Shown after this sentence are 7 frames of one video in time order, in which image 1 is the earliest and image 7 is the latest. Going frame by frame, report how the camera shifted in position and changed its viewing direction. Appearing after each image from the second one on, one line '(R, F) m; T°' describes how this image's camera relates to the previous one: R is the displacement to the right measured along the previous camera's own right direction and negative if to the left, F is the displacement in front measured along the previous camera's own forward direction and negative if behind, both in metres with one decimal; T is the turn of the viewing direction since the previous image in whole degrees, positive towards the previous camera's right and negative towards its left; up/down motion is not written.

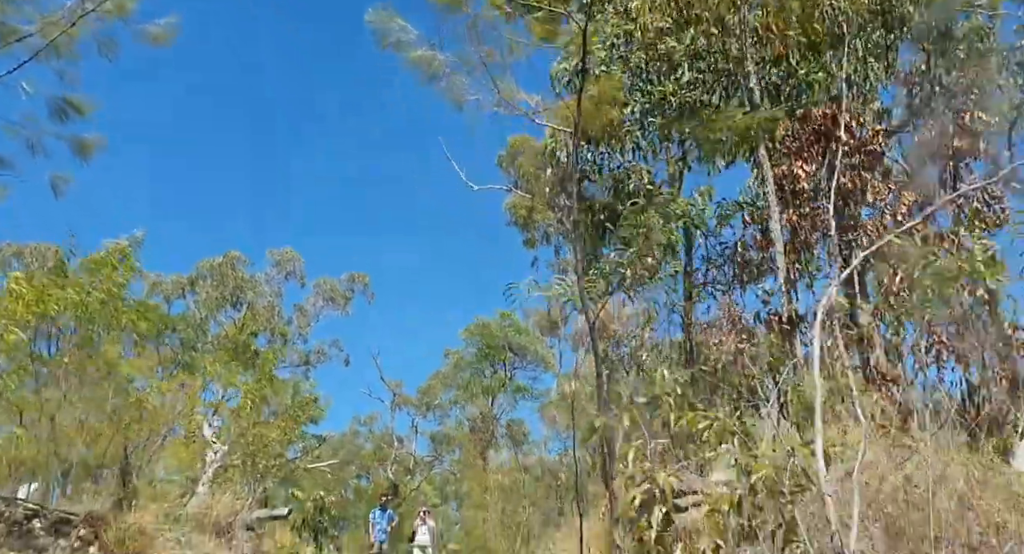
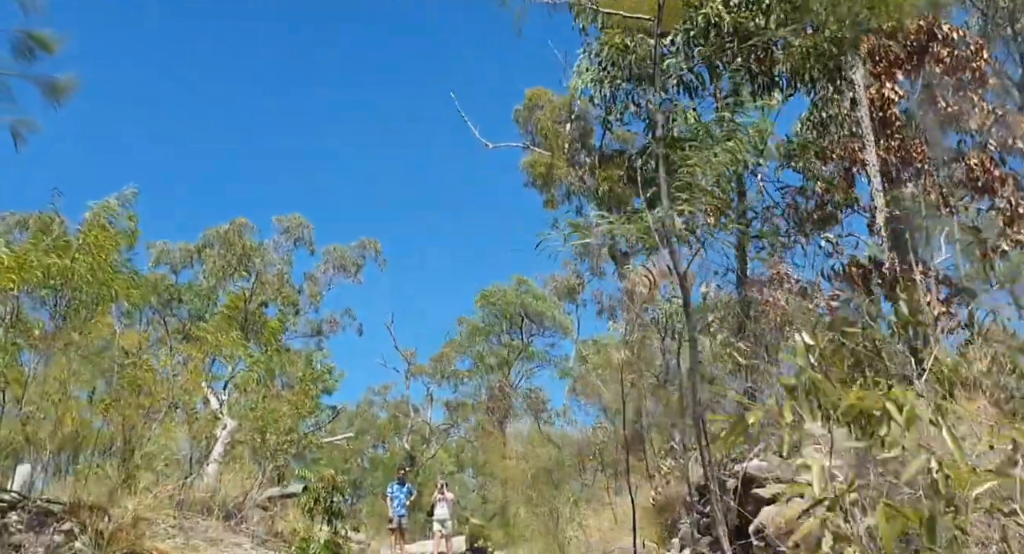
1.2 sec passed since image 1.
(-0.2, +0.9) m; -1°
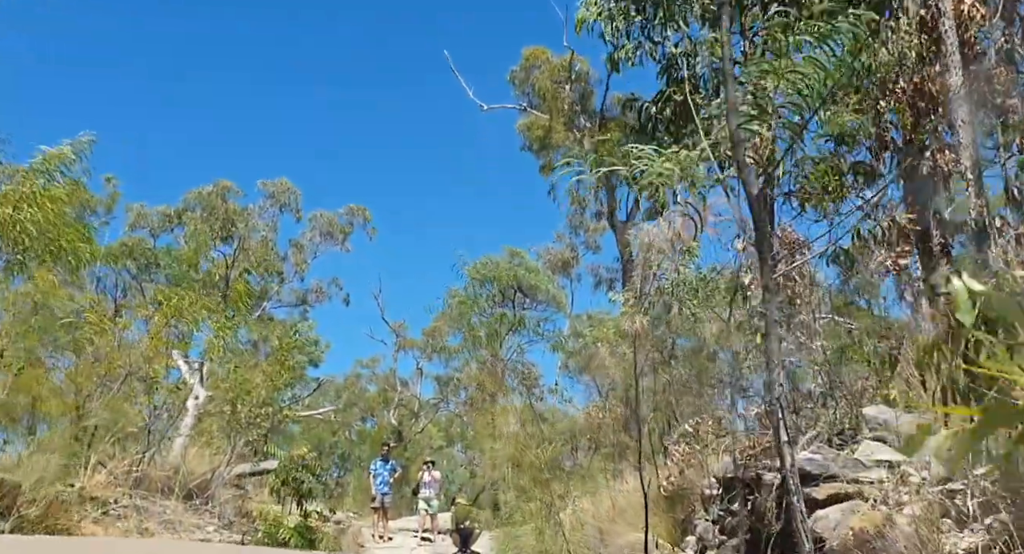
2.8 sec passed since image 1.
(0.0, +1.0) m; 0°
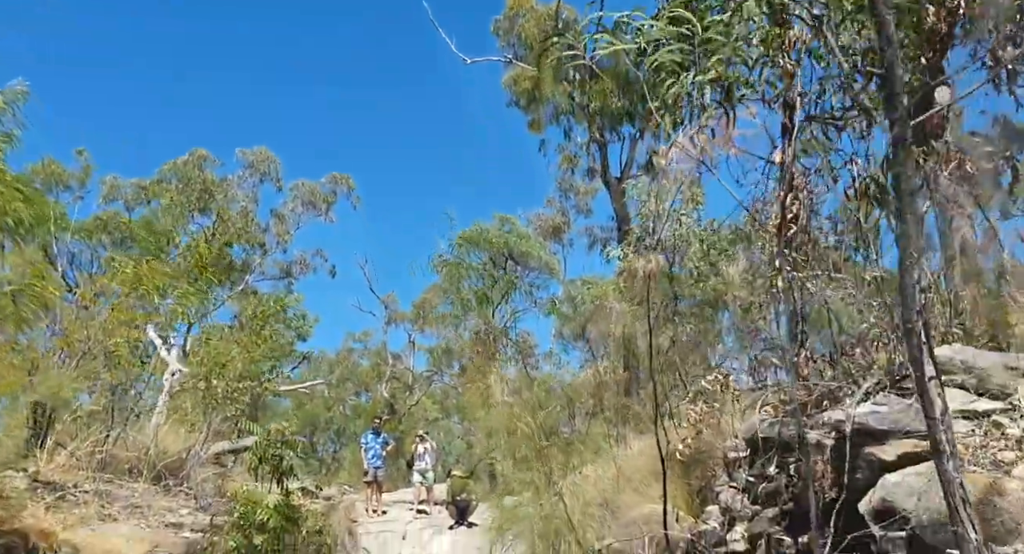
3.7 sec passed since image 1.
(0.0, +0.8) m; 0°
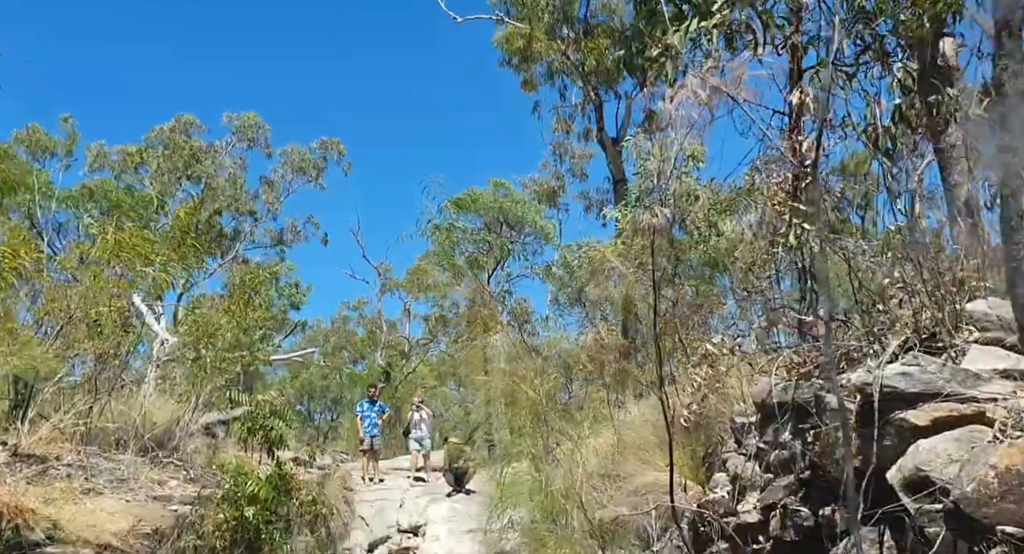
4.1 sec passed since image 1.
(0.0, +0.3) m; 0°
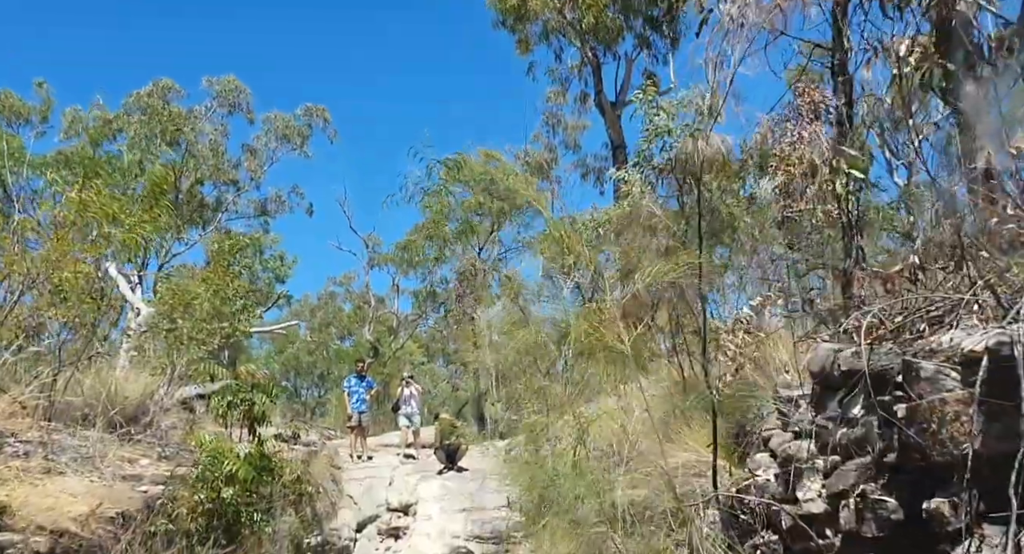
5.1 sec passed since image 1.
(-0.1, +0.7) m; +1°
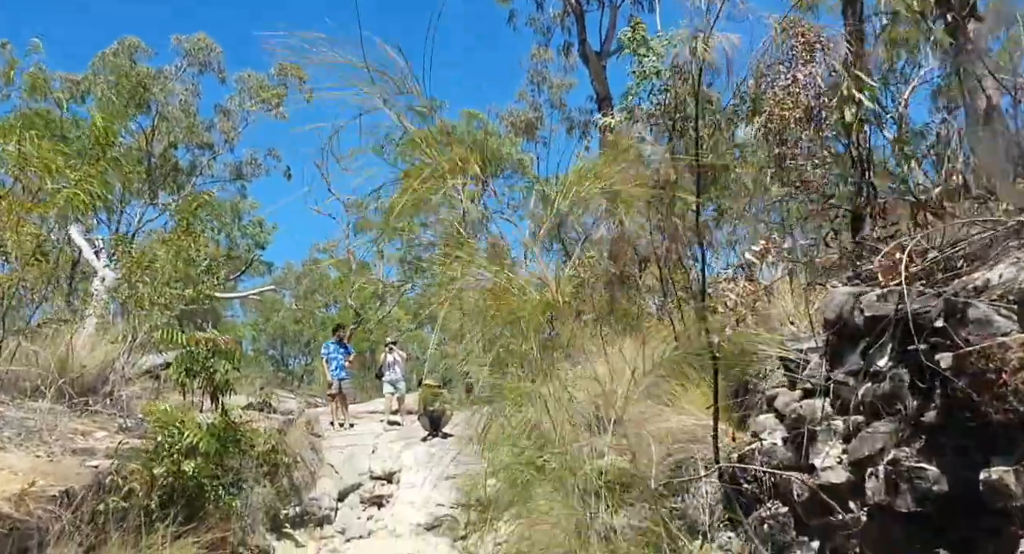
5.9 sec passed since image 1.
(+0.1, +0.5) m; +1°
